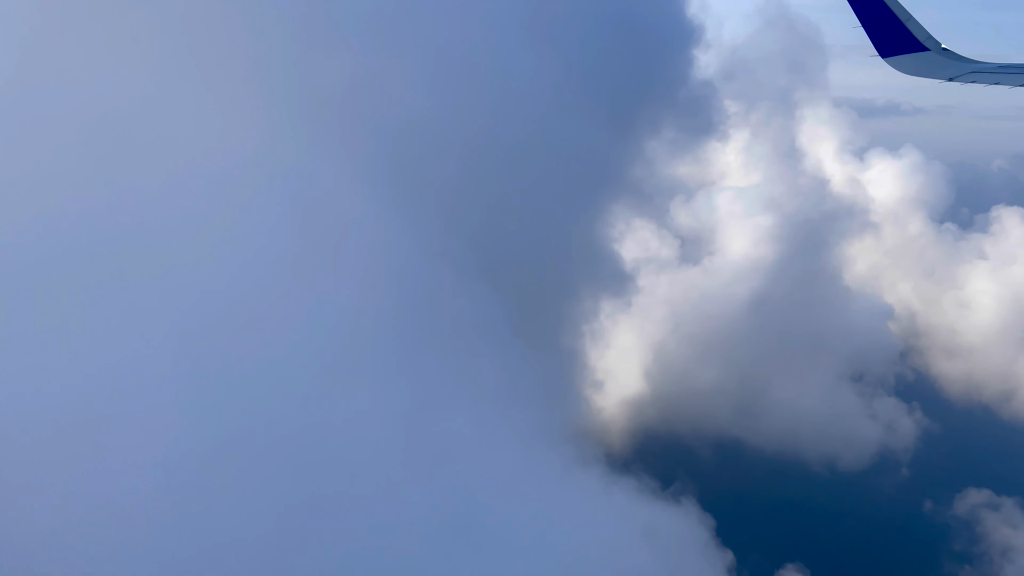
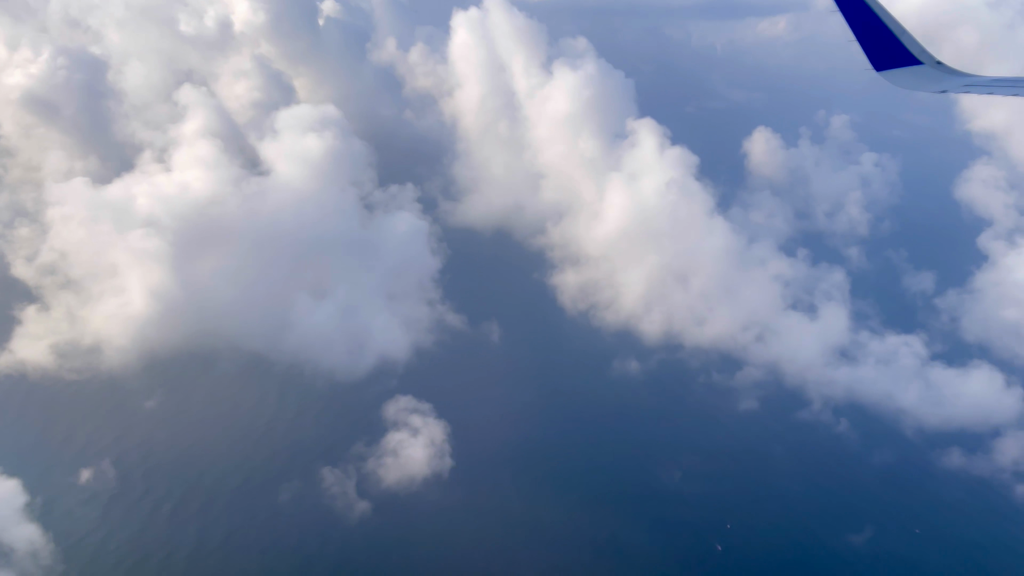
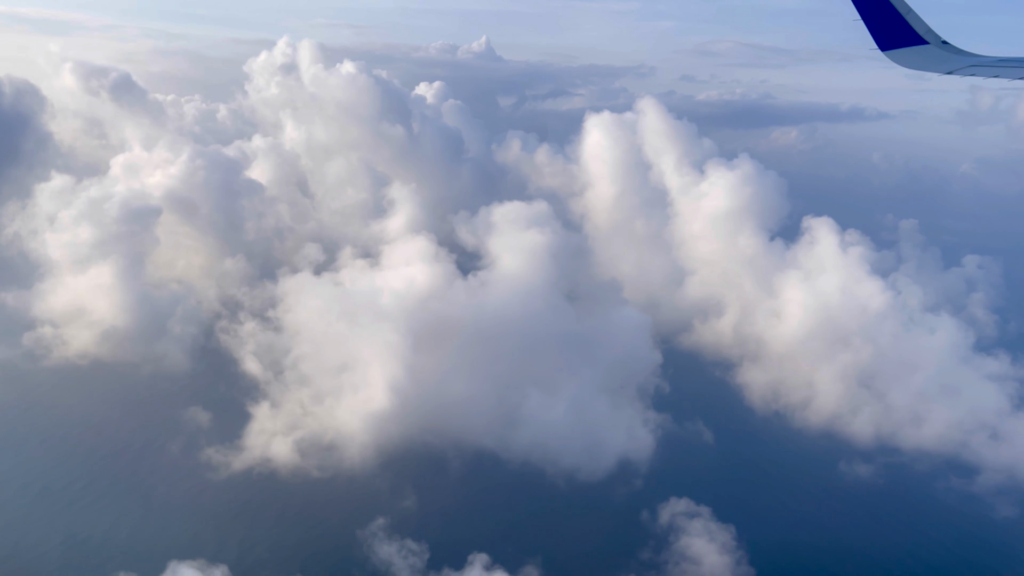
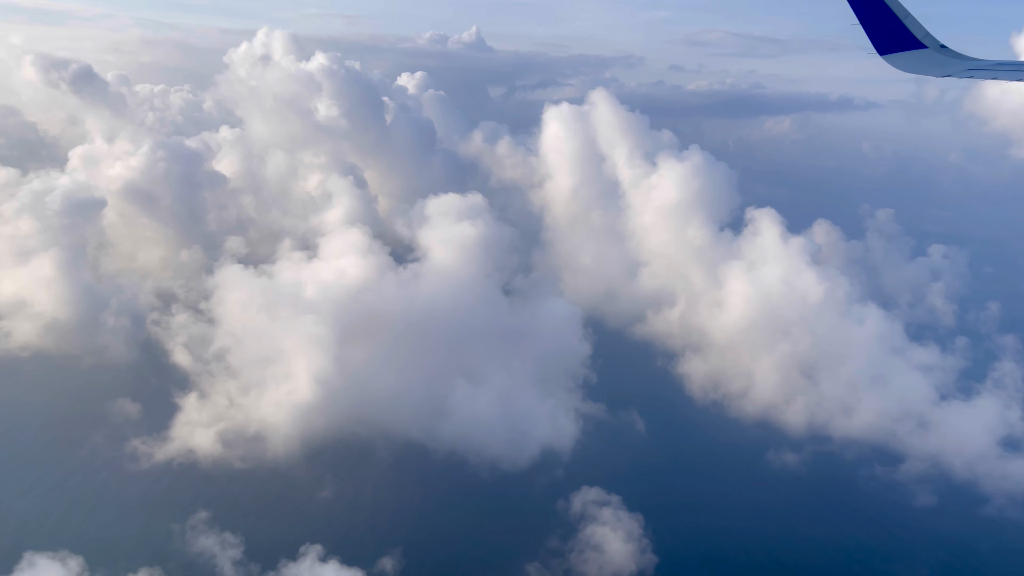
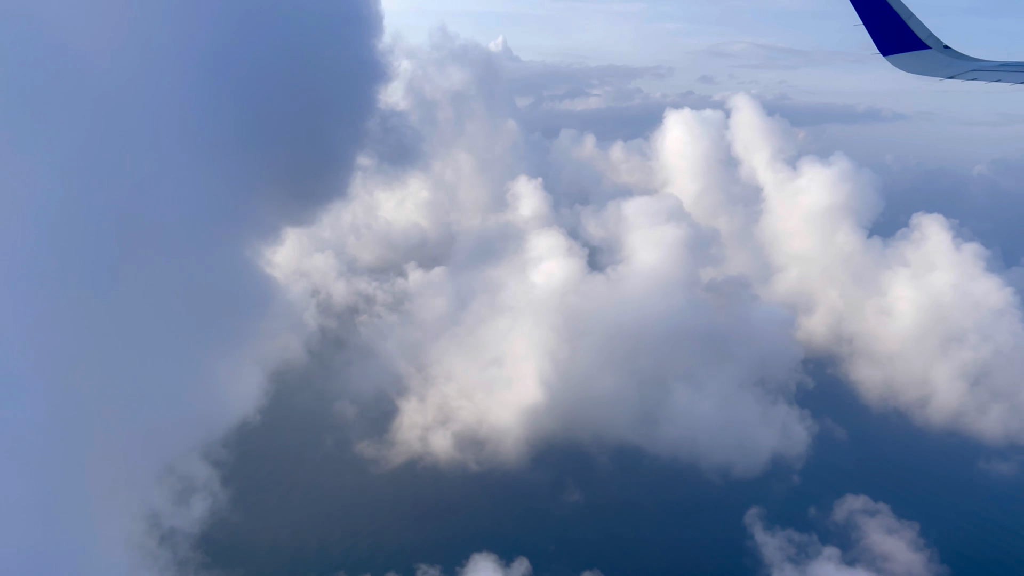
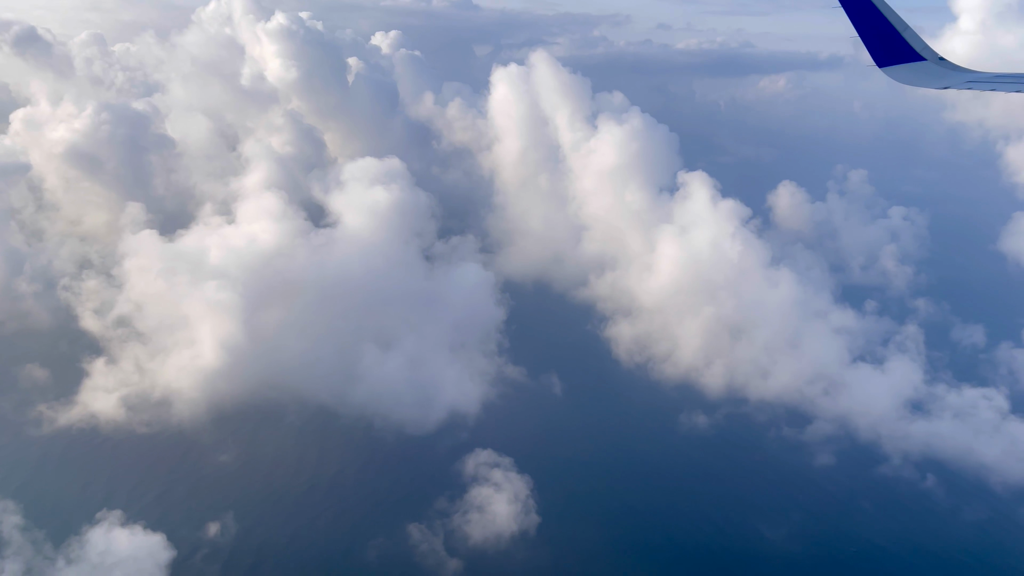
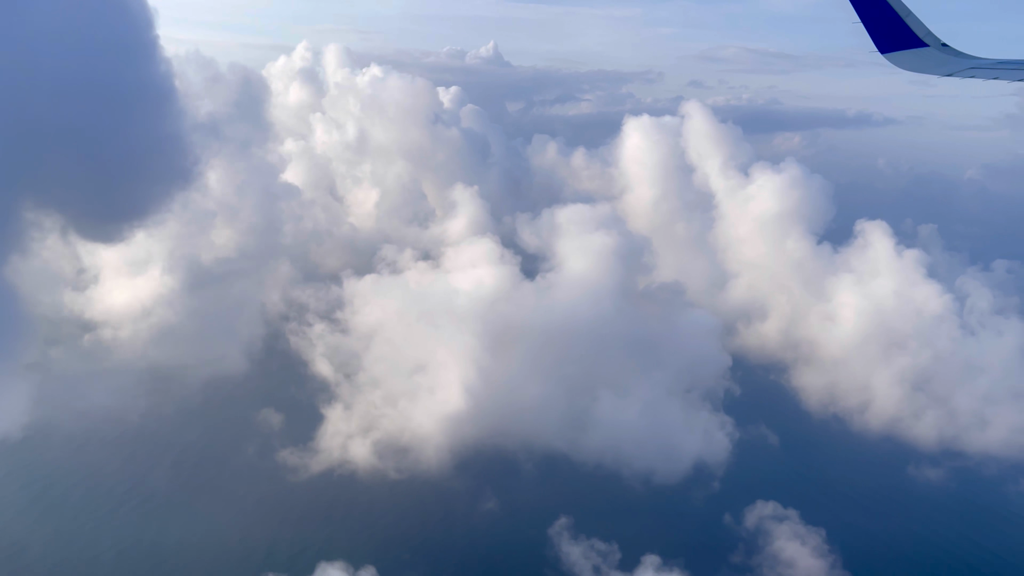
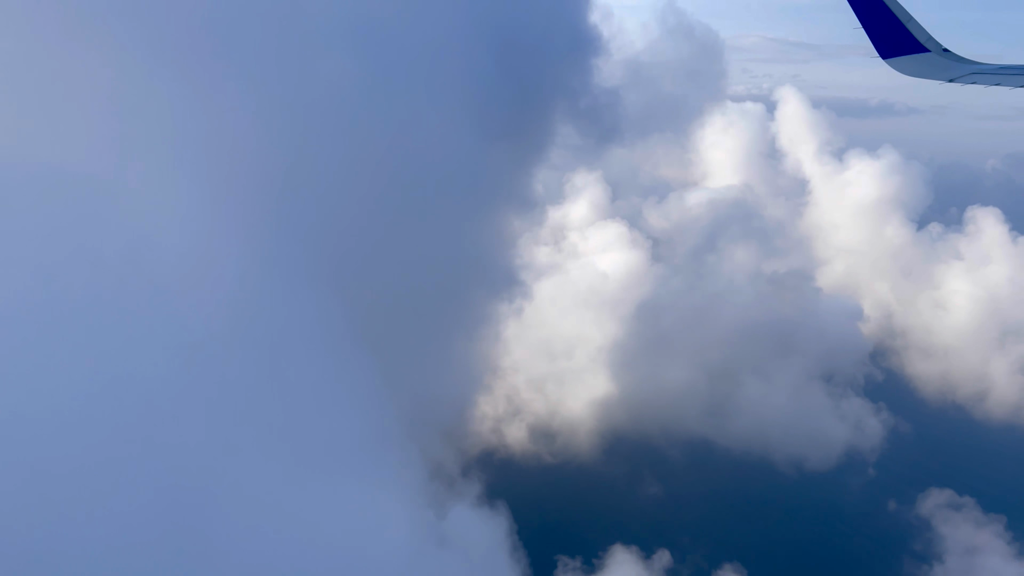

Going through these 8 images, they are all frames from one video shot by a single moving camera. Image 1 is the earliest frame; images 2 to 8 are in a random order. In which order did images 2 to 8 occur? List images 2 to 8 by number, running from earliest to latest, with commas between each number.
8, 5, 7, 3, 4, 6, 2
